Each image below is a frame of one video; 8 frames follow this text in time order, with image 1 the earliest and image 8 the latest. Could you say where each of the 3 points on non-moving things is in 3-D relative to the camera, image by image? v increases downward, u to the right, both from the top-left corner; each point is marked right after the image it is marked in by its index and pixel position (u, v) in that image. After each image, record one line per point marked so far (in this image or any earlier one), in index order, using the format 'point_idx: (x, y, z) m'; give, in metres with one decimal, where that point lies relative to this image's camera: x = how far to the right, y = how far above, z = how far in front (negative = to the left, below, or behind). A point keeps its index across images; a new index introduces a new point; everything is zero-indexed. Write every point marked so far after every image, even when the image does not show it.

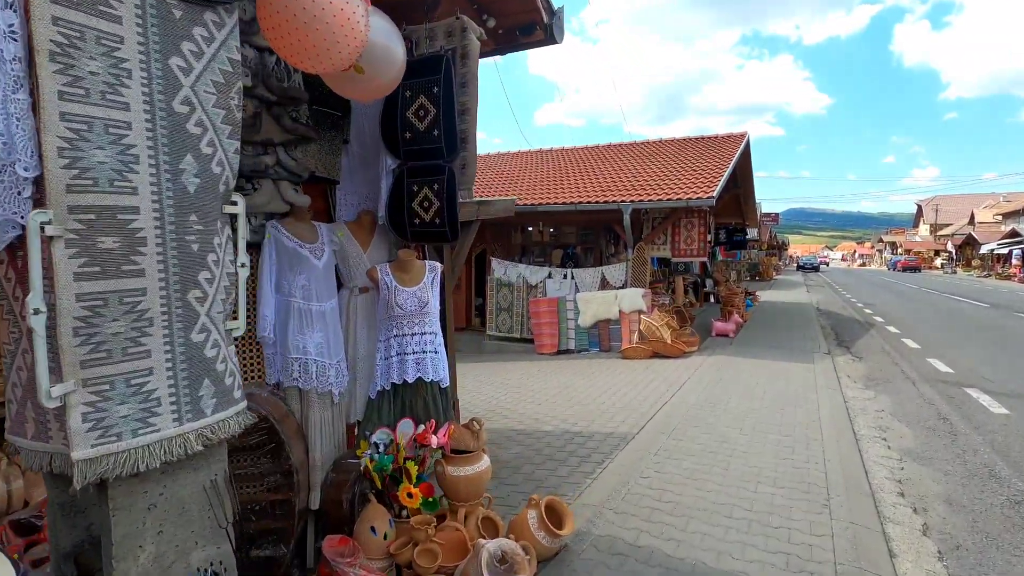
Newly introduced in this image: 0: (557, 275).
0: (+0.9, +0.3, +10.8) m
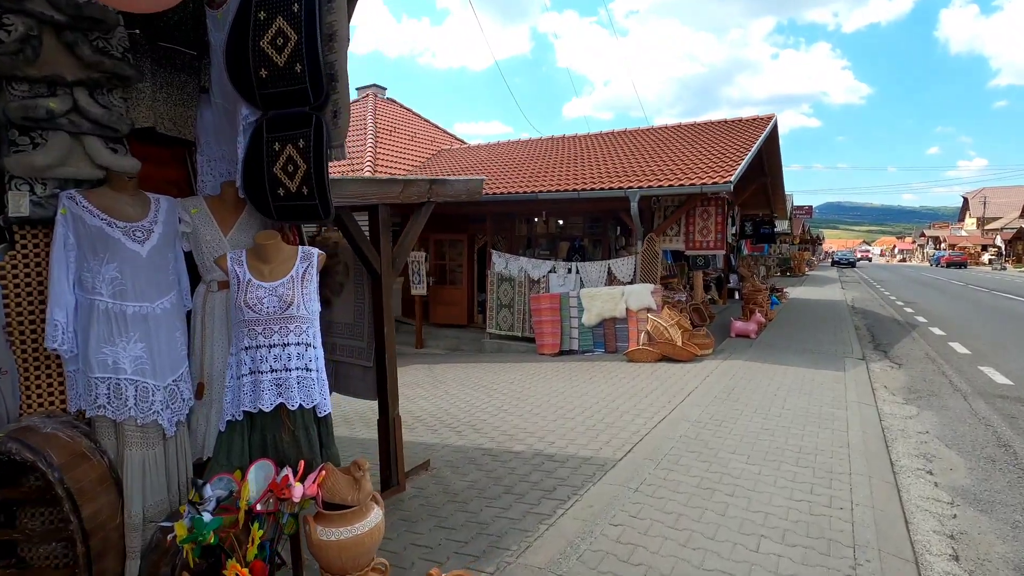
0: (+0.9, +0.4, +10.0) m
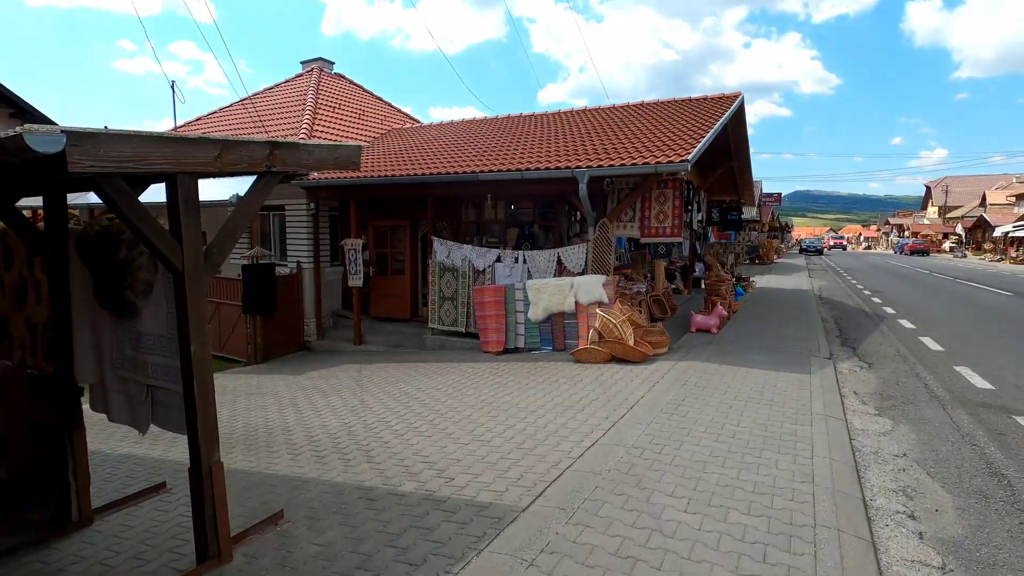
0: (-0.1, +0.5, +9.0) m
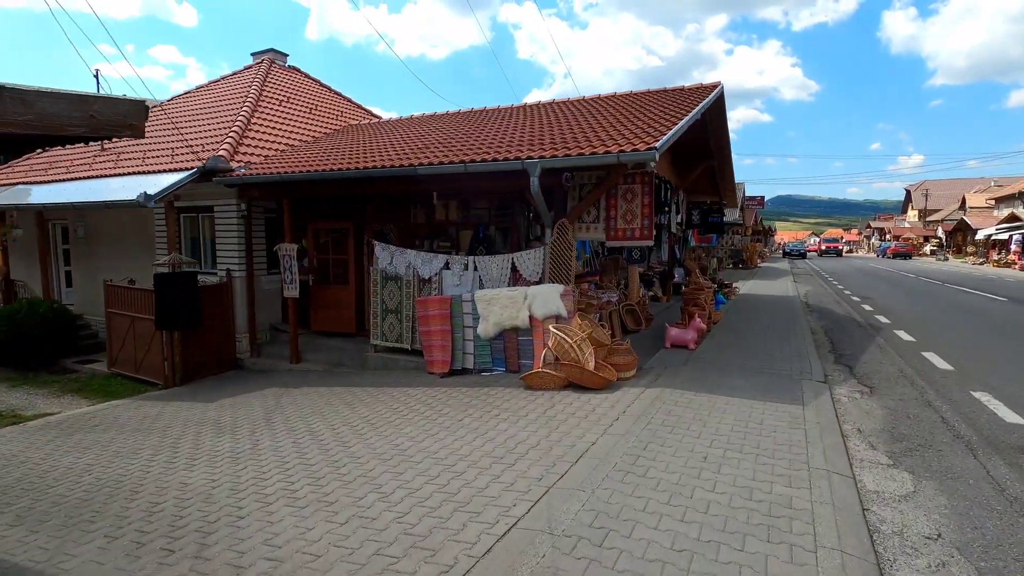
0: (-0.9, +0.3, +7.9) m
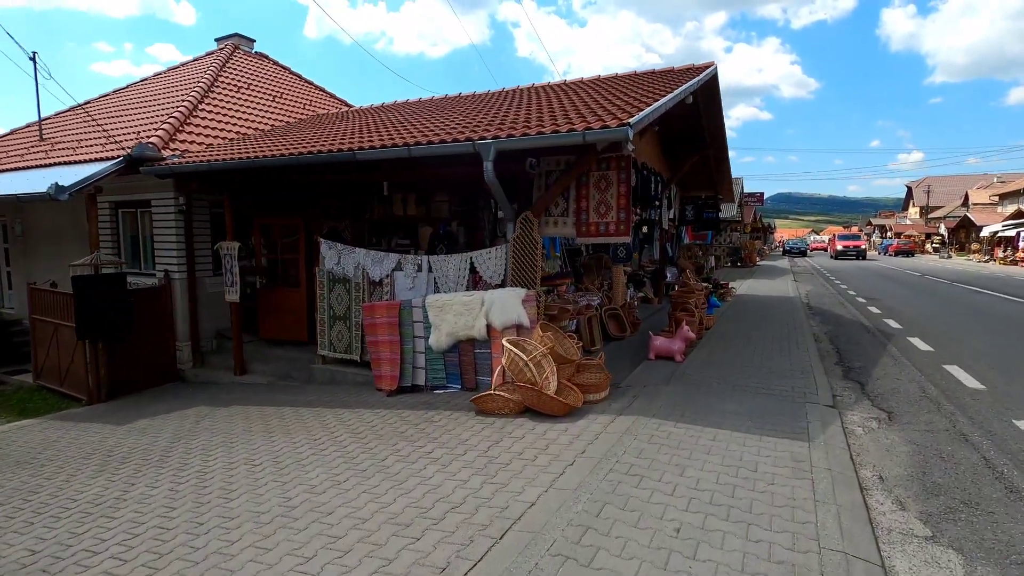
0: (-1.4, +0.3, +6.9) m
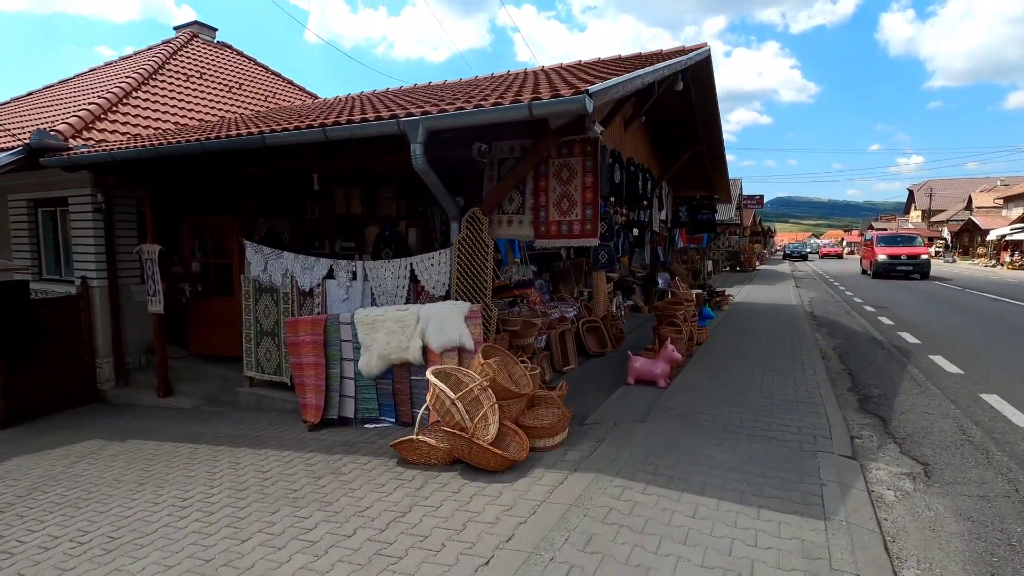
0: (-1.9, +0.2, +5.8) m
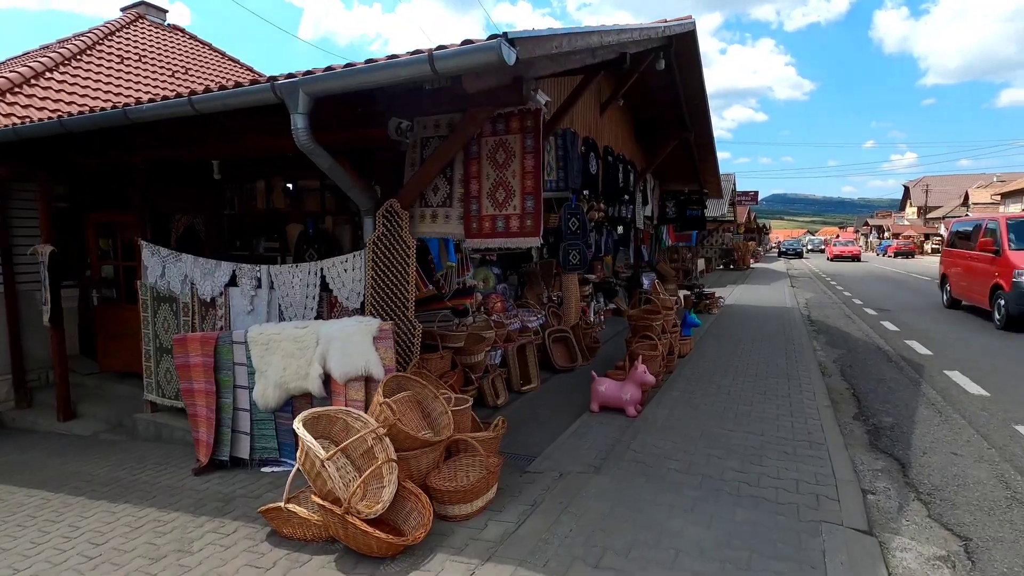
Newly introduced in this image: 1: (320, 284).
0: (-2.4, +0.1, +4.8) m
1: (-1.6, 0.0, +4.5) m
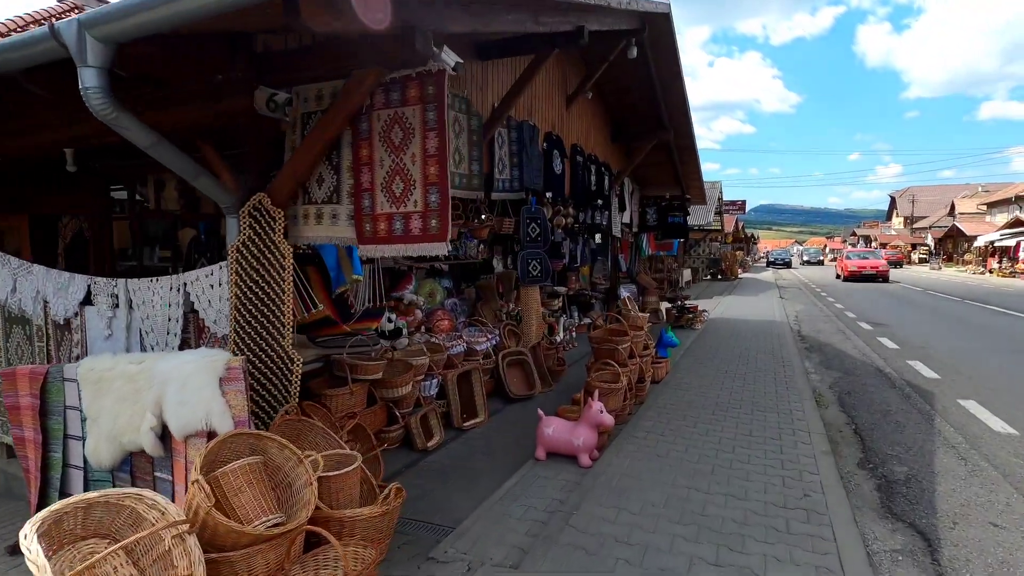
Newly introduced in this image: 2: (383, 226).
0: (-3.0, -0.1, +3.8) m
1: (-2.2, -0.1, +3.5) m
2: (-0.7, +0.4, +3.0) m
